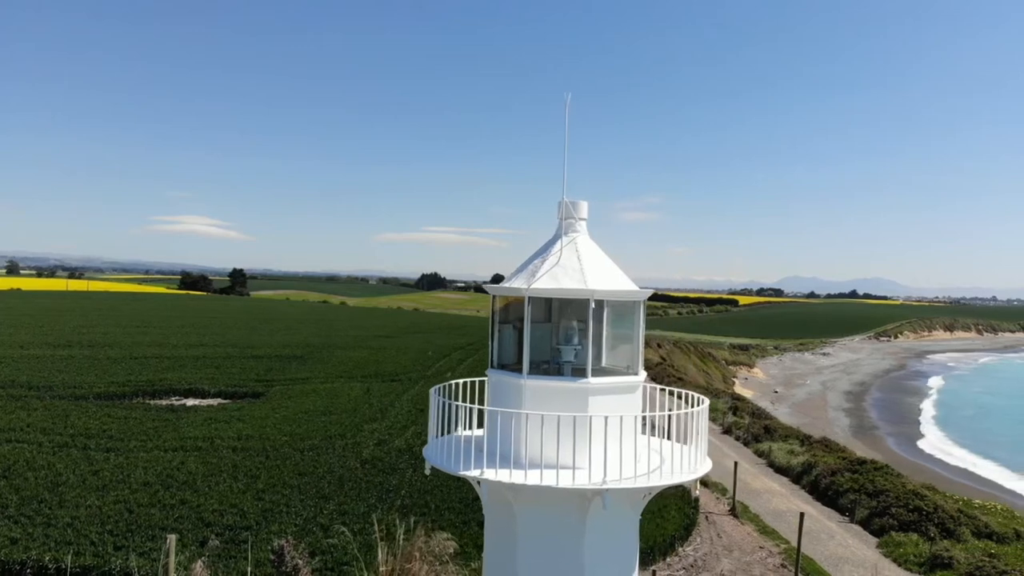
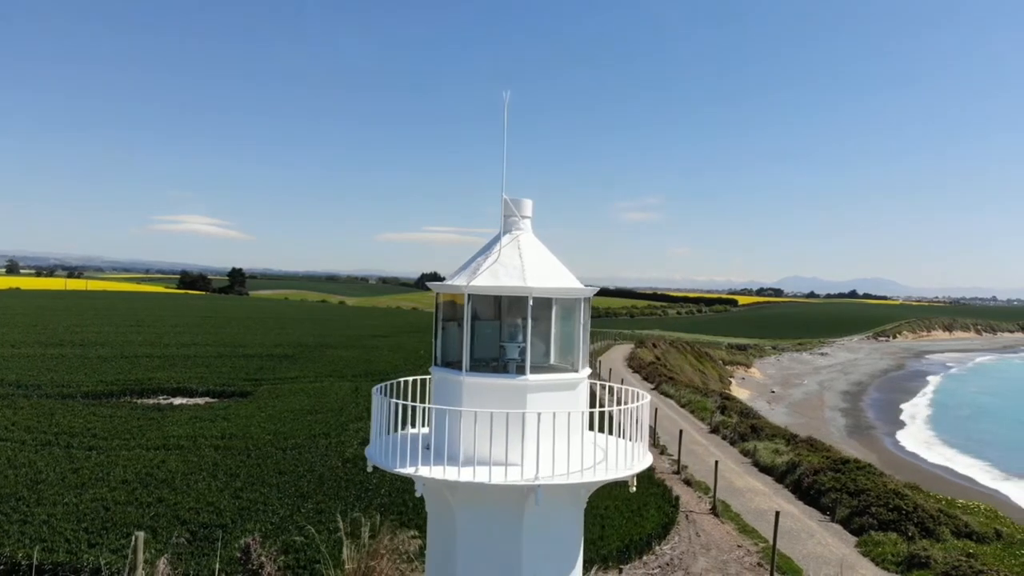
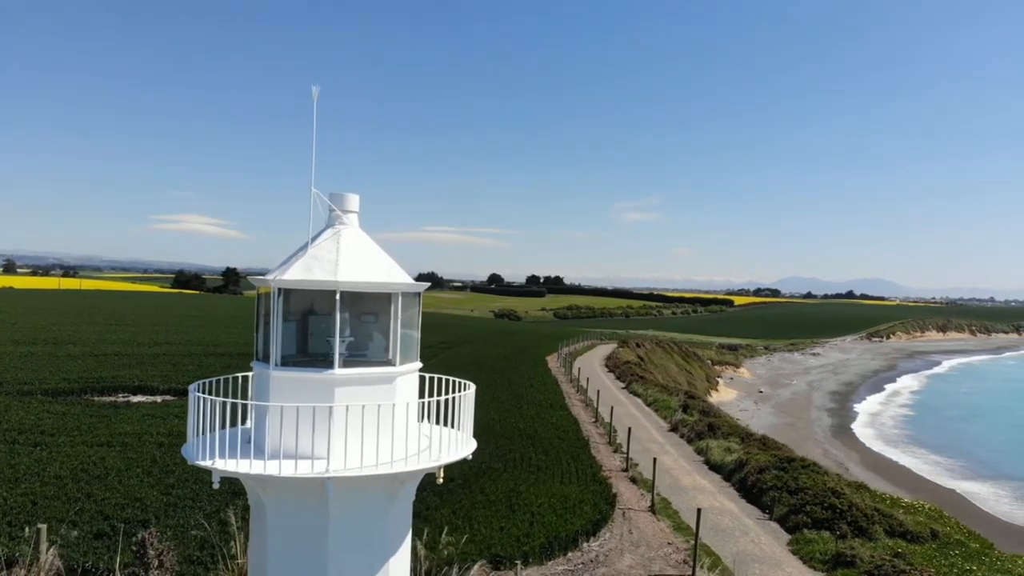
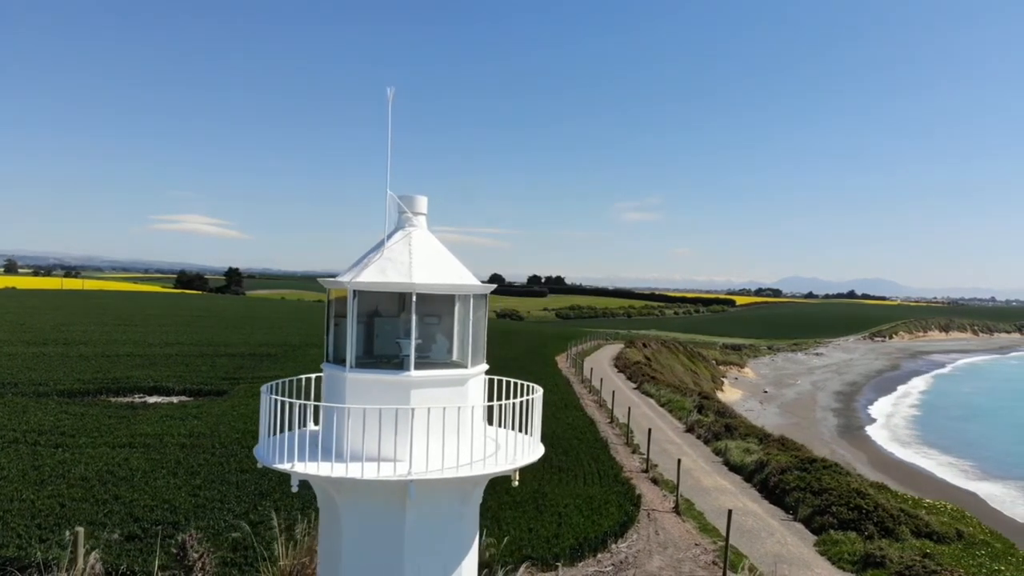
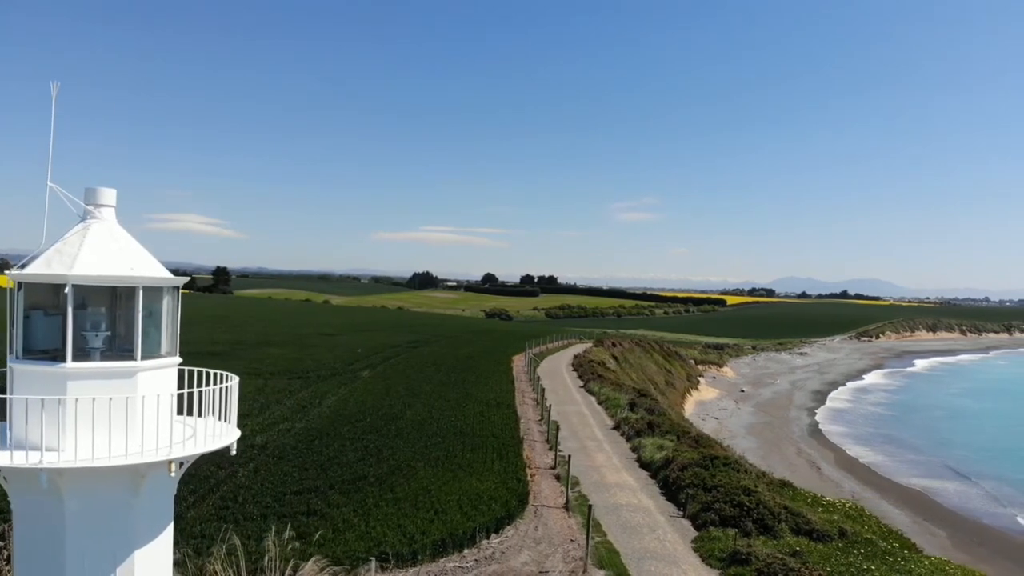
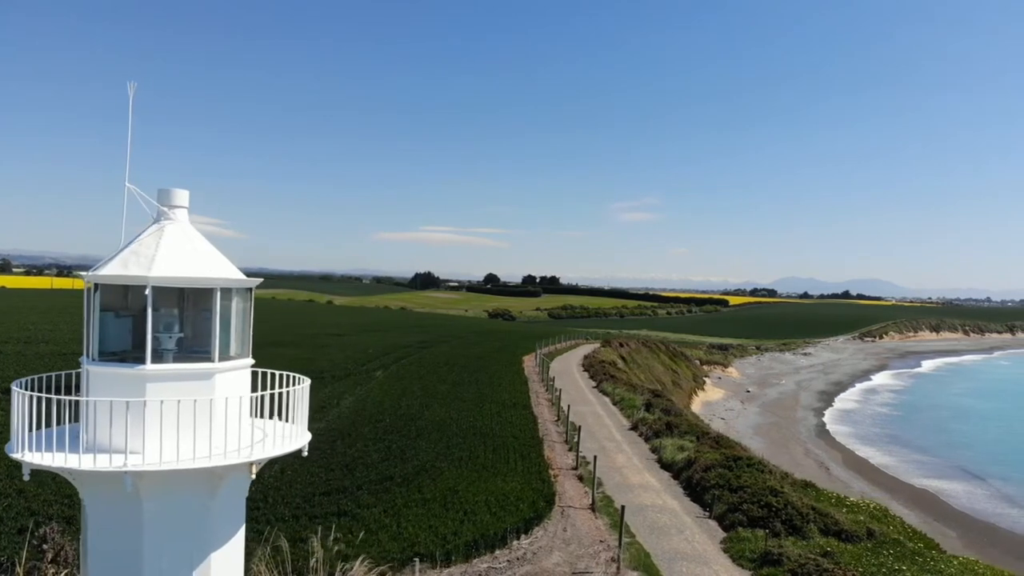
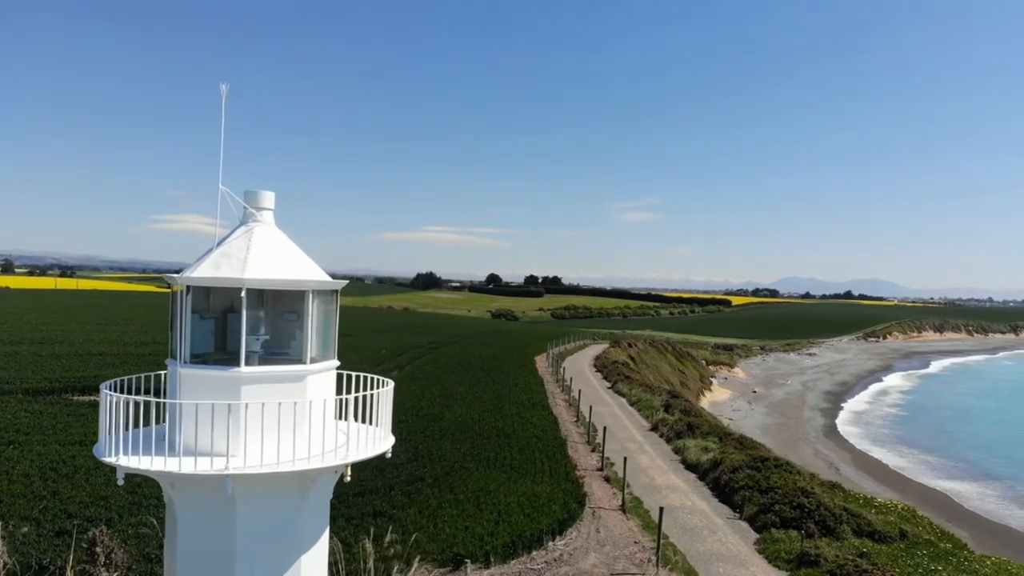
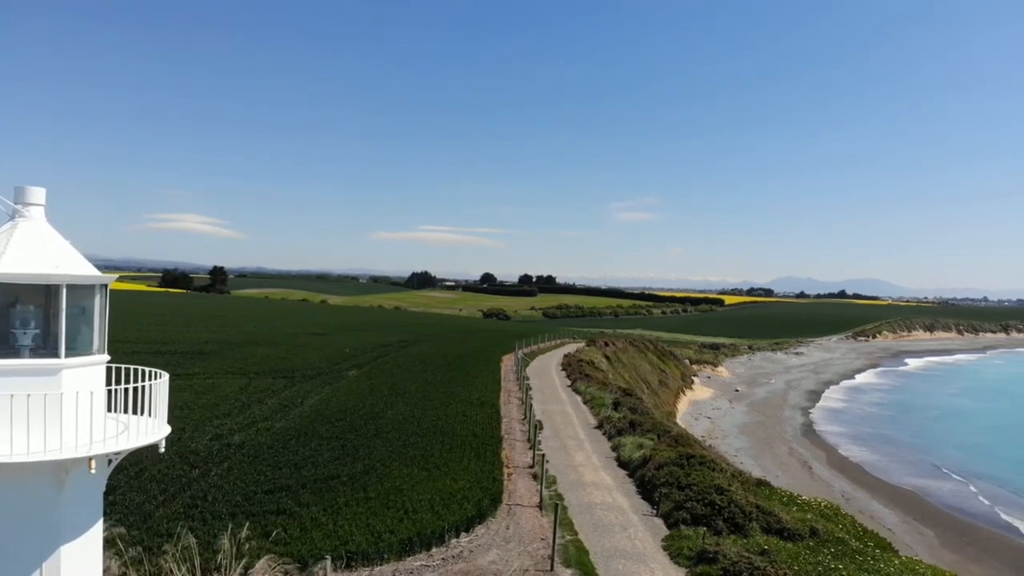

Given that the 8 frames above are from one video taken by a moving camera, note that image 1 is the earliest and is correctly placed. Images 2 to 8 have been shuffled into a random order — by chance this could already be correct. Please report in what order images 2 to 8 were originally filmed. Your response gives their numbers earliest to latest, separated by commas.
2, 4, 3, 7, 6, 5, 8
